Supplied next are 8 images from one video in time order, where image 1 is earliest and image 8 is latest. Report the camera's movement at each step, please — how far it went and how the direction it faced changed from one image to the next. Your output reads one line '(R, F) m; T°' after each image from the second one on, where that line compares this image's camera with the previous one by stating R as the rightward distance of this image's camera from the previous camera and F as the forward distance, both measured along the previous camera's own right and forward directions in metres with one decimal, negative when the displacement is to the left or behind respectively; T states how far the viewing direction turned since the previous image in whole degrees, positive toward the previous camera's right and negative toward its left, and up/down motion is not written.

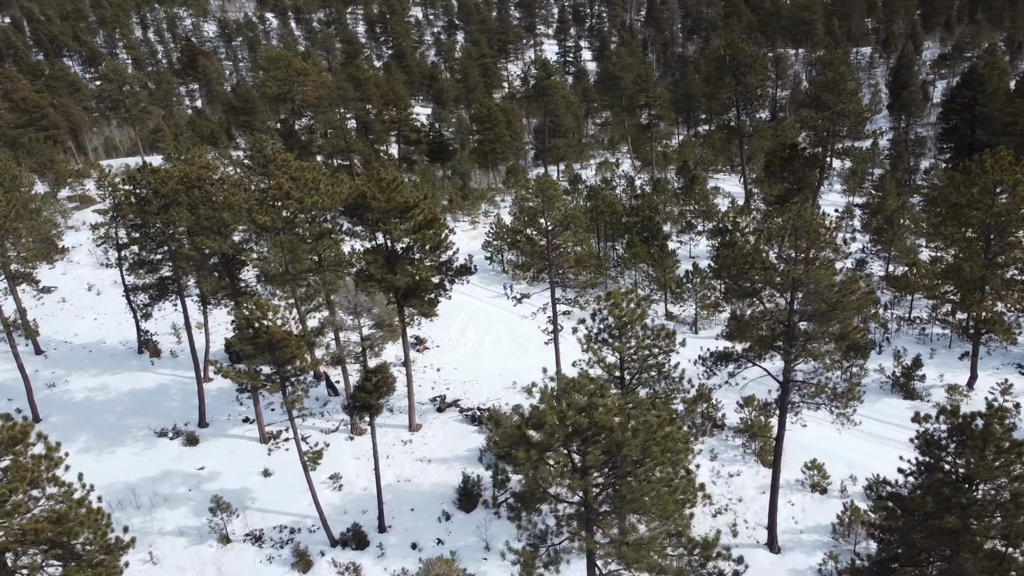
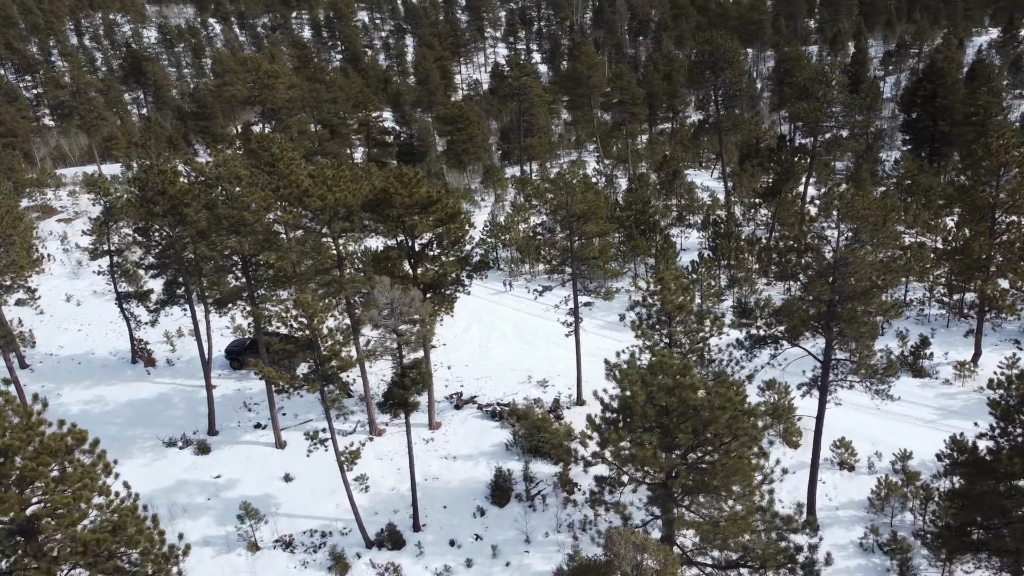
(-1.7, +0.1) m; +4°
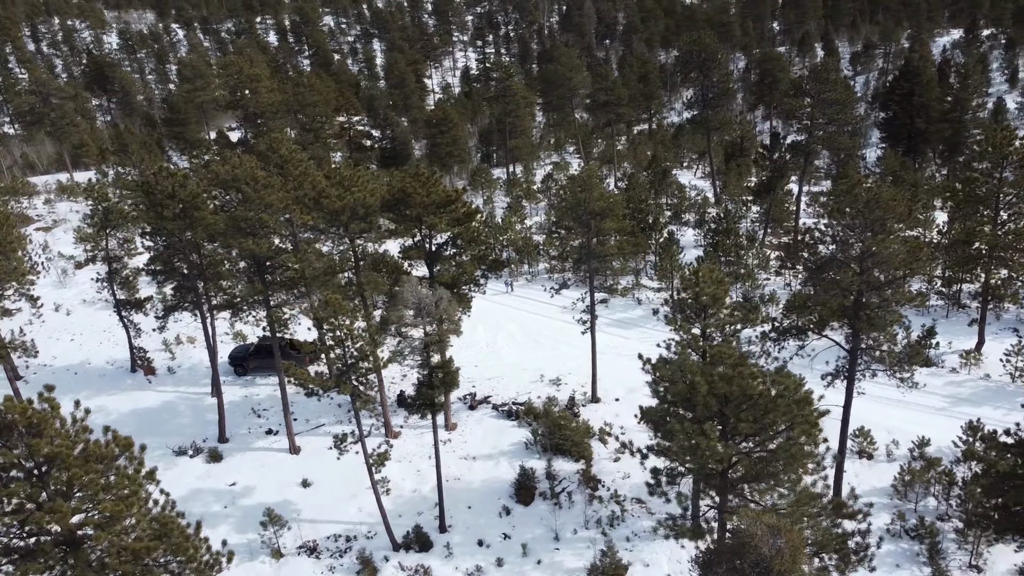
(-1.2, 0.0) m; +2°
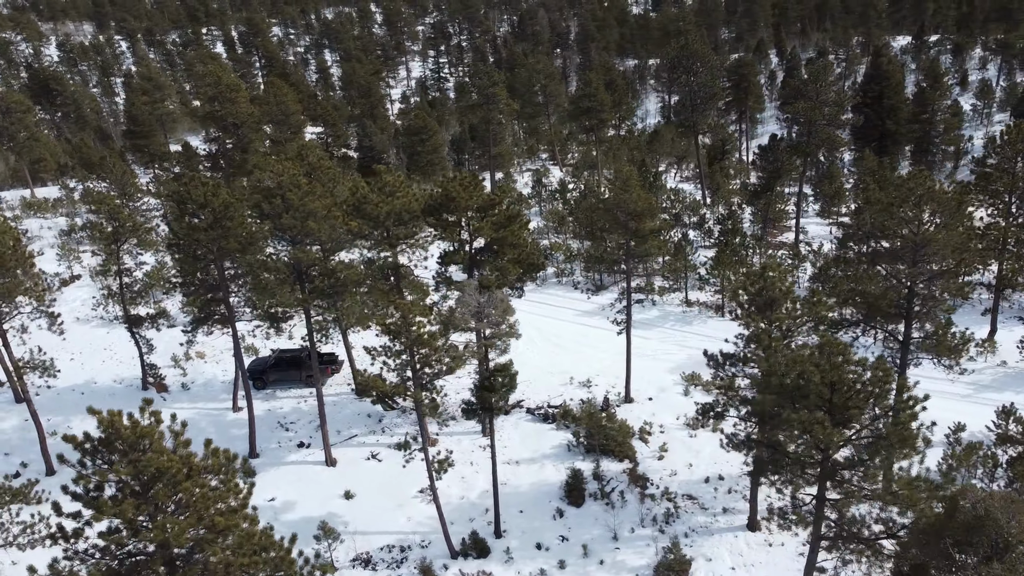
(-2.1, +0.1) m; +4°
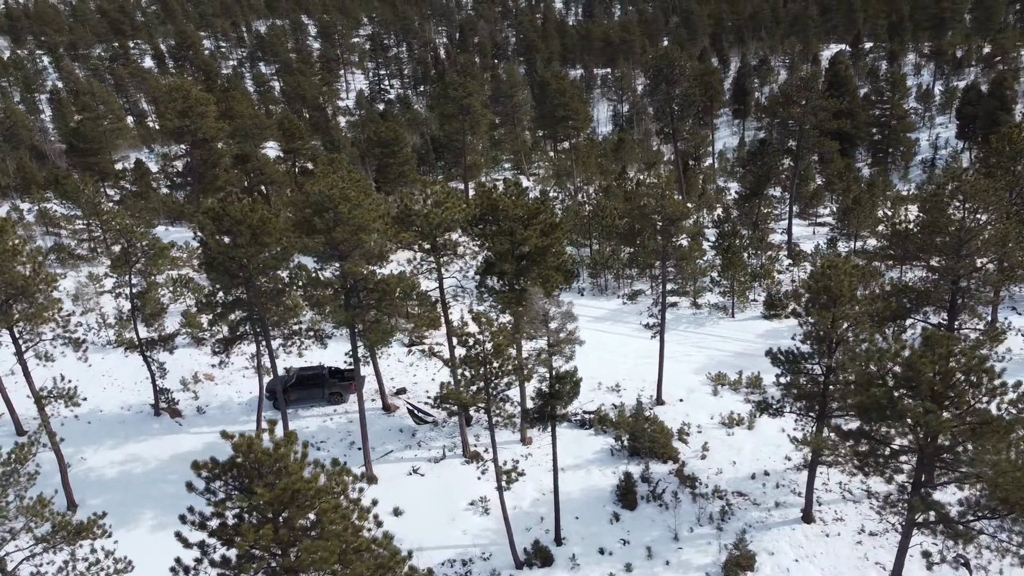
(-2.5, +0.1) m; +5°
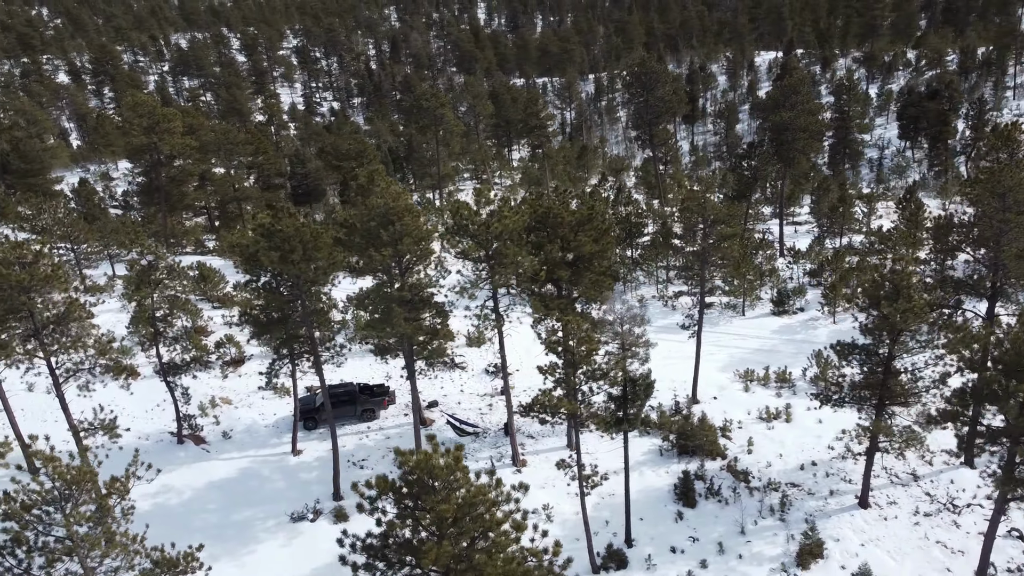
(-2.9, +0.1) m; +6°
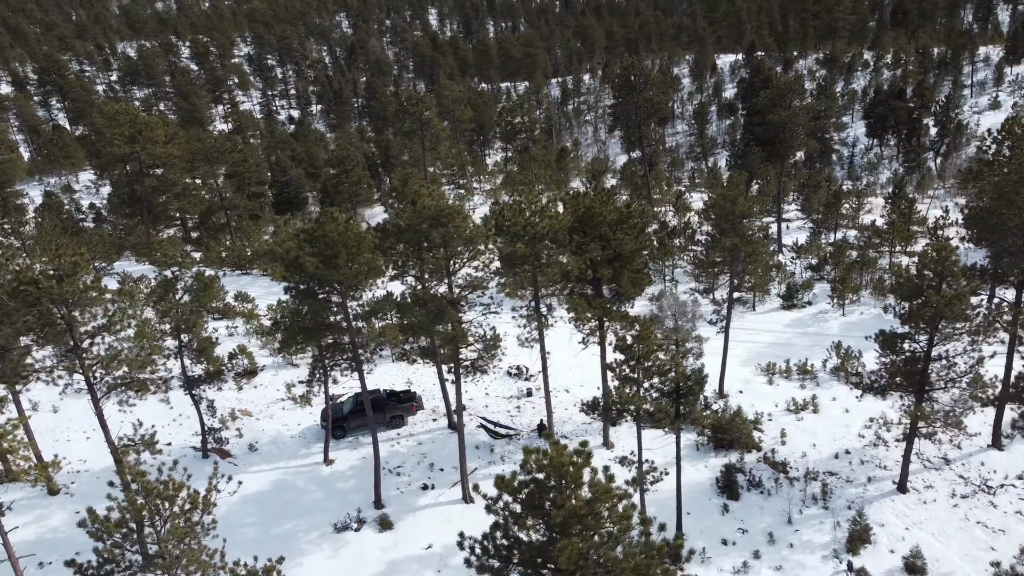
(-2.0, +0.1) m; +3°
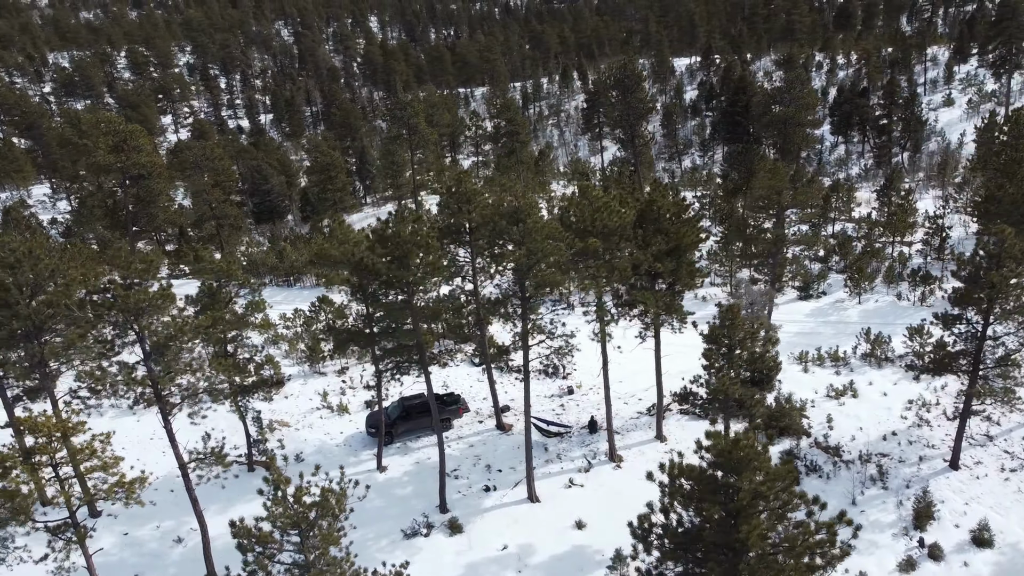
(-2.7, +0.1) m; +4°
